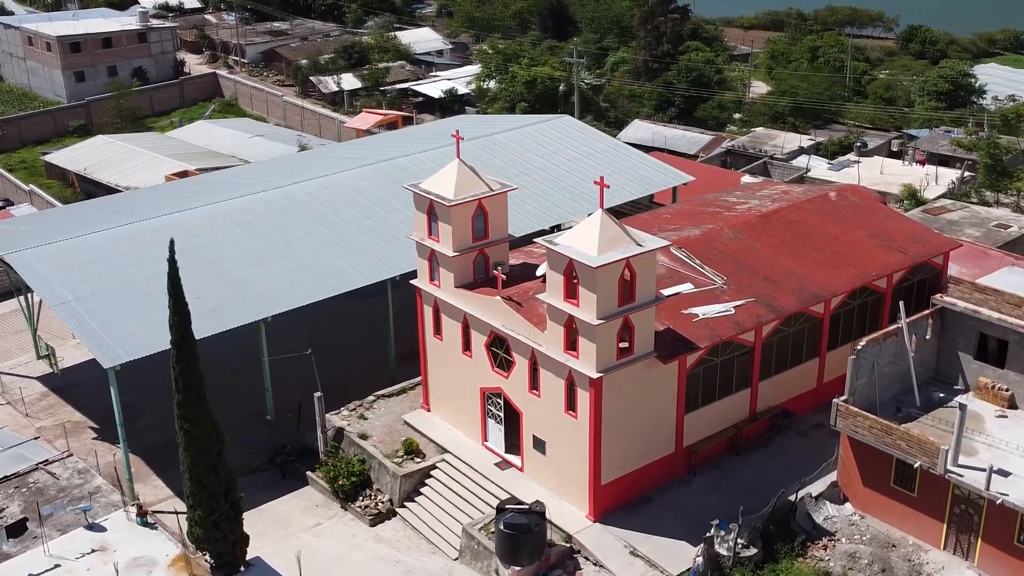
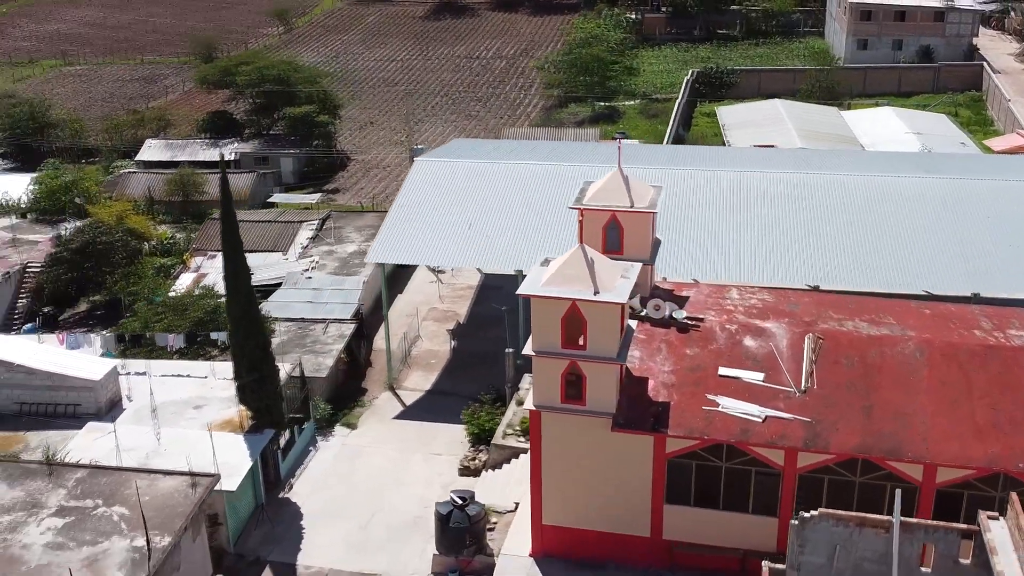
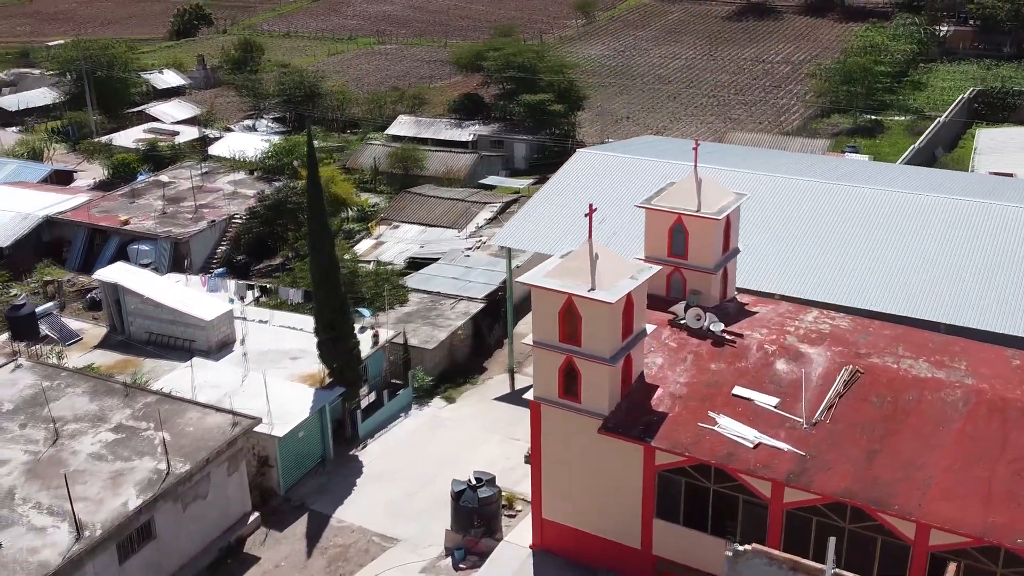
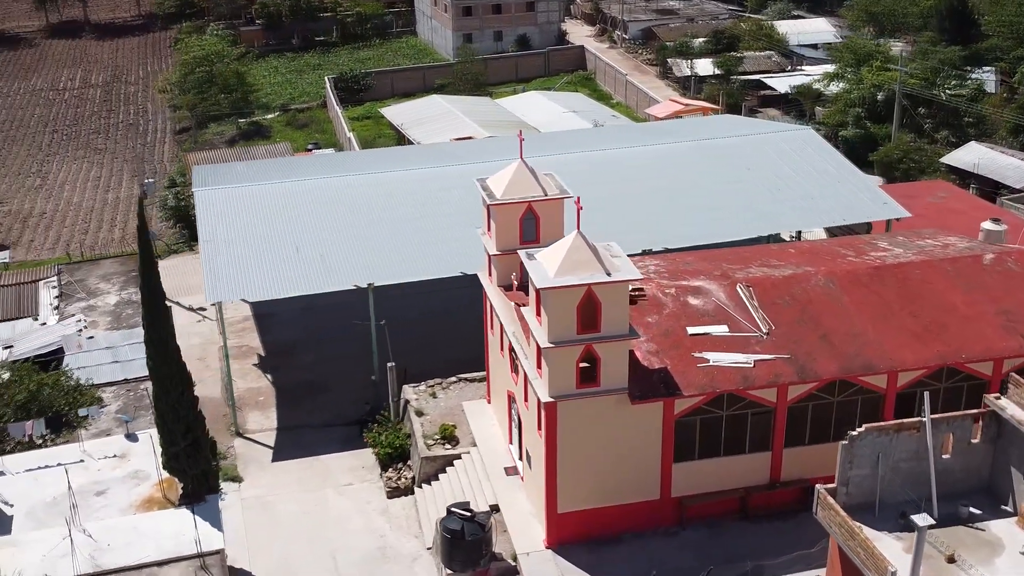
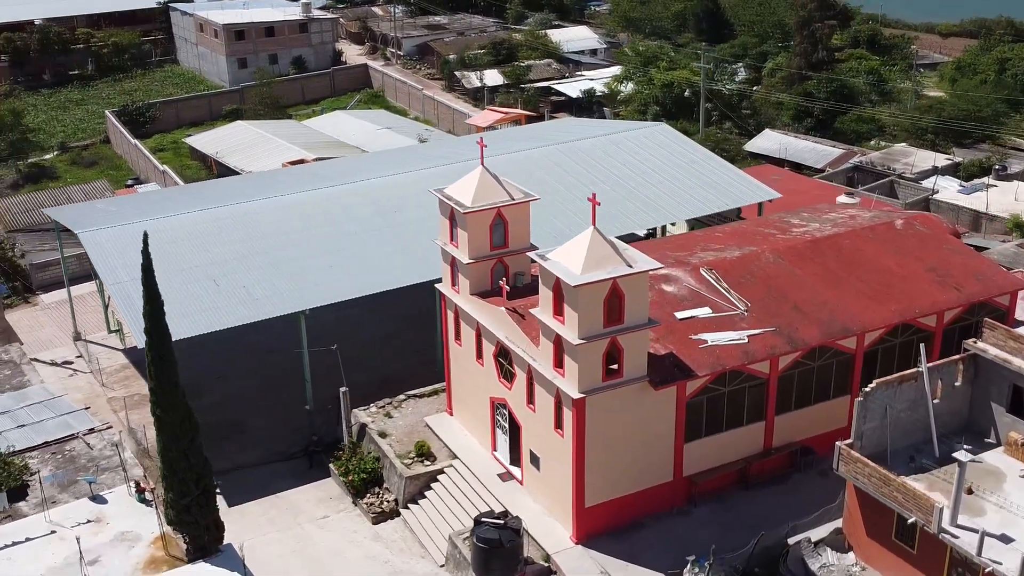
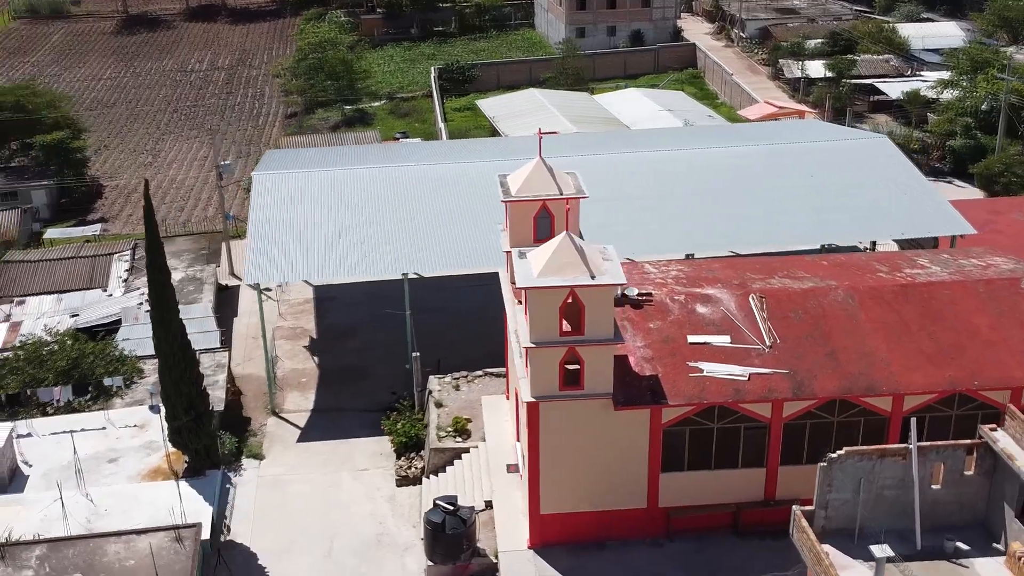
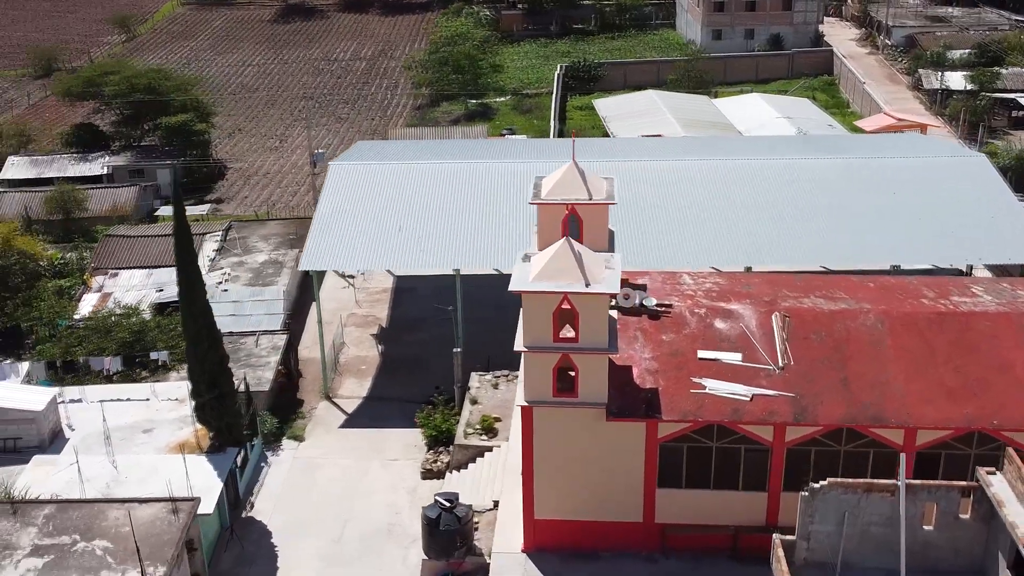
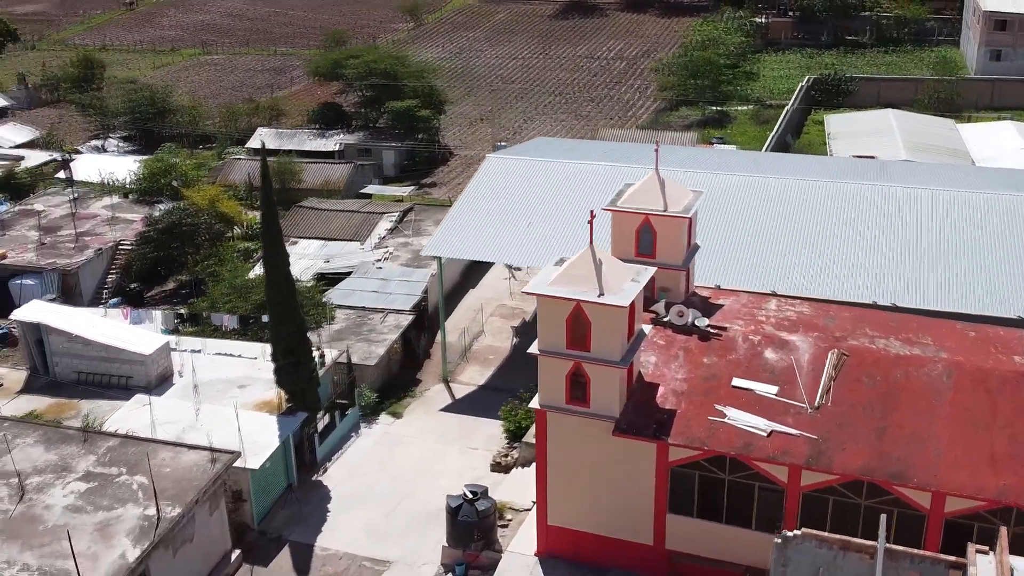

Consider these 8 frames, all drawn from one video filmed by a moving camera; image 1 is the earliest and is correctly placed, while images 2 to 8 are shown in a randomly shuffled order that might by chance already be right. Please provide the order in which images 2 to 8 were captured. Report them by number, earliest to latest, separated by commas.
5, 4, 6, 7, 2, 8, 3
